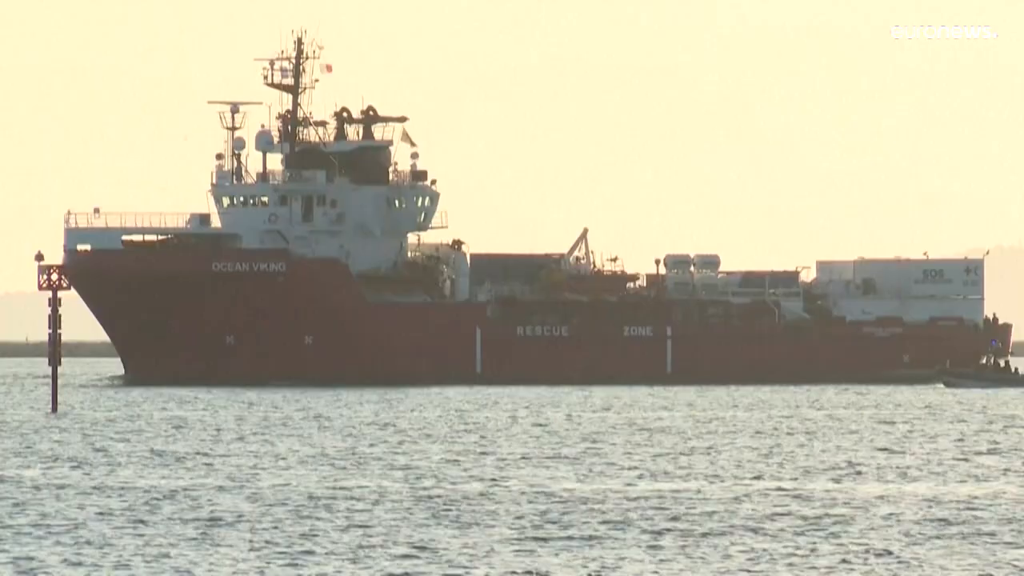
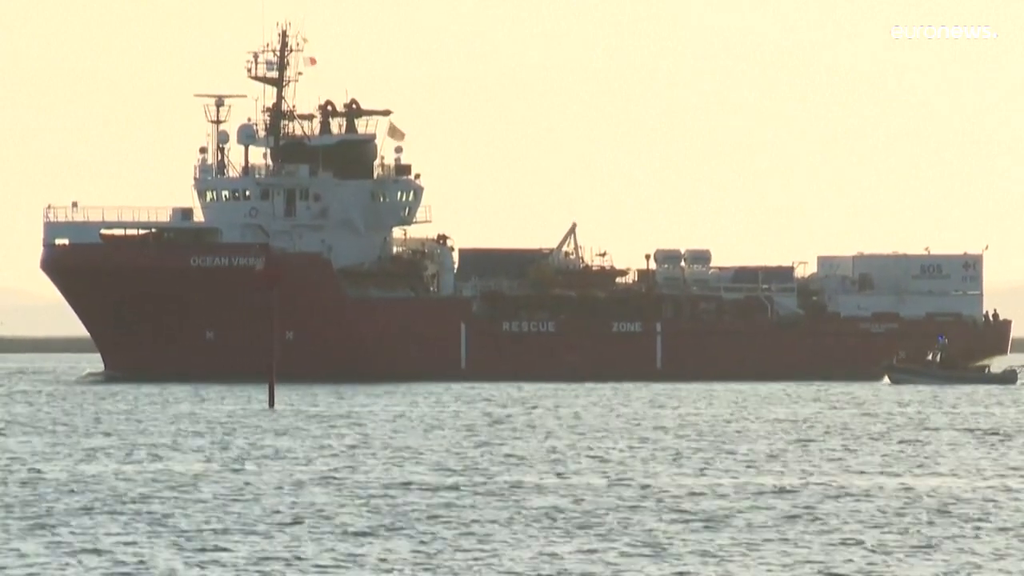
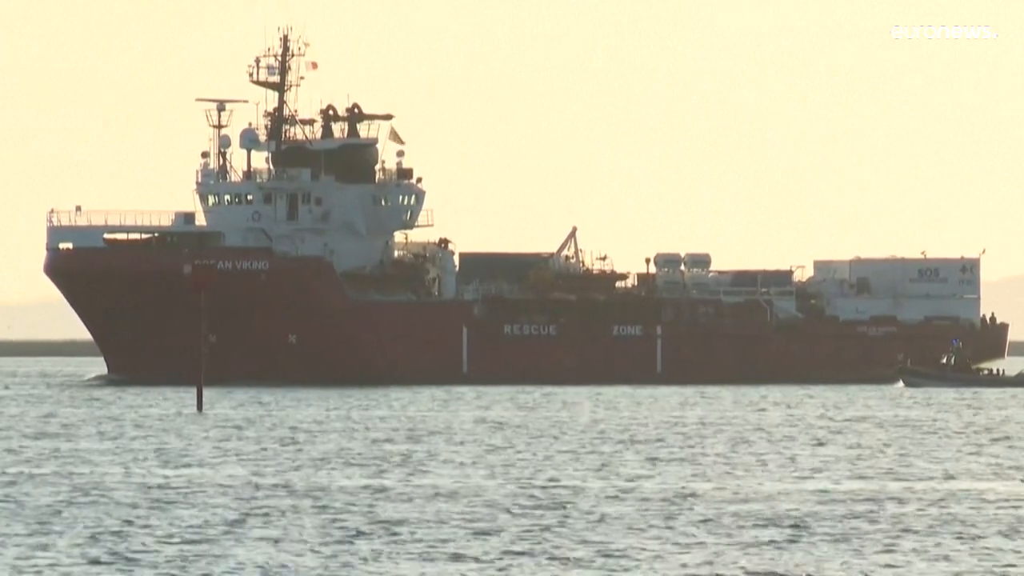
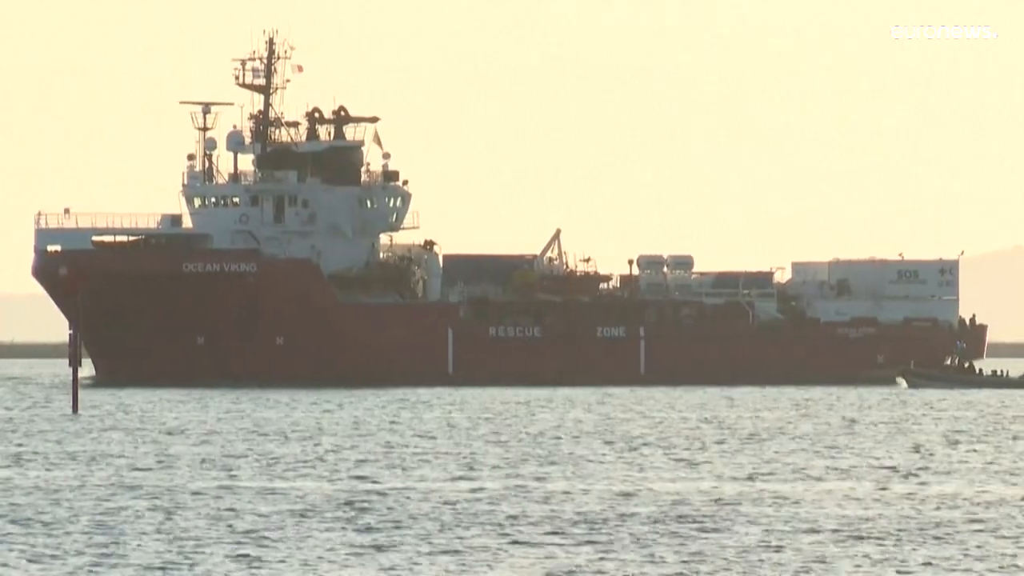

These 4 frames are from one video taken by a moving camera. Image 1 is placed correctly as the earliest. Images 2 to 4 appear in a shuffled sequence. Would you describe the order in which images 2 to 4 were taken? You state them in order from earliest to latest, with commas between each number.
4, 3, 2
